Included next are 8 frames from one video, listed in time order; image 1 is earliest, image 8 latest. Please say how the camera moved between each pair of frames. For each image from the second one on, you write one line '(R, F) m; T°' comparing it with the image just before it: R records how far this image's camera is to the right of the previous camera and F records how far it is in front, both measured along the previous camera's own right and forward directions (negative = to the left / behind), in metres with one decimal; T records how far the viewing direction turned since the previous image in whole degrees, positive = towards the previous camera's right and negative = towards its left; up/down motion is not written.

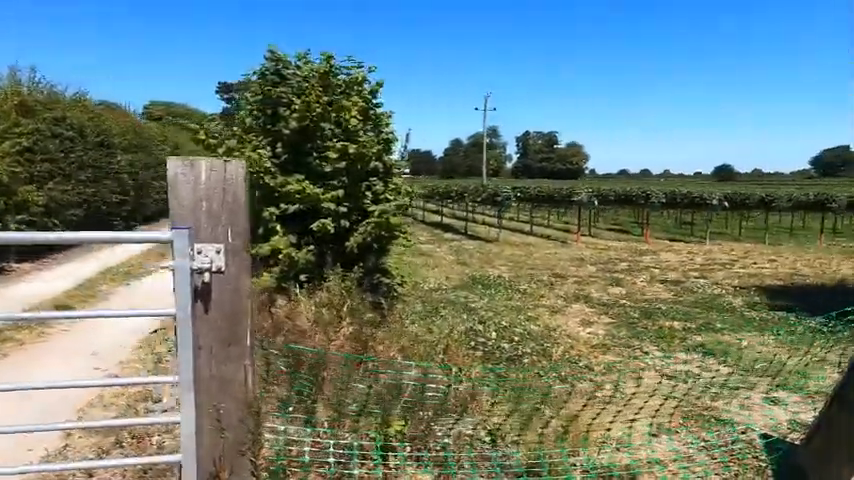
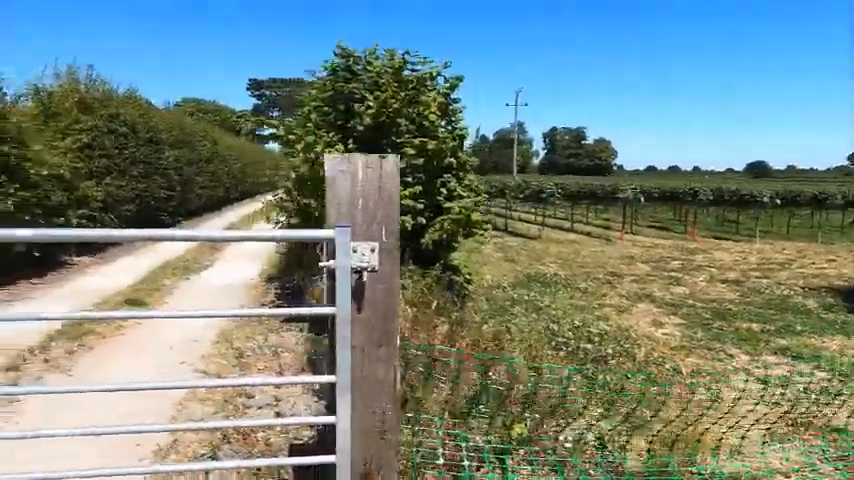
(-0.7, +0.1) m; -2°
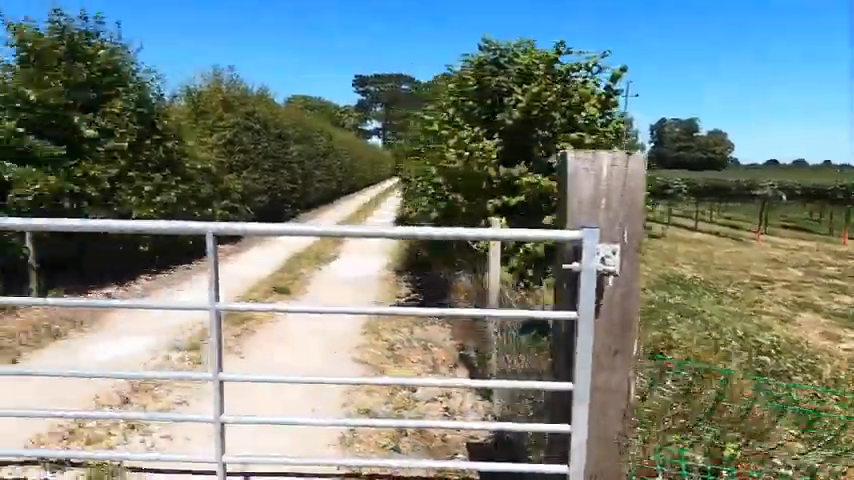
(-0.7, +0.1) m; -10°
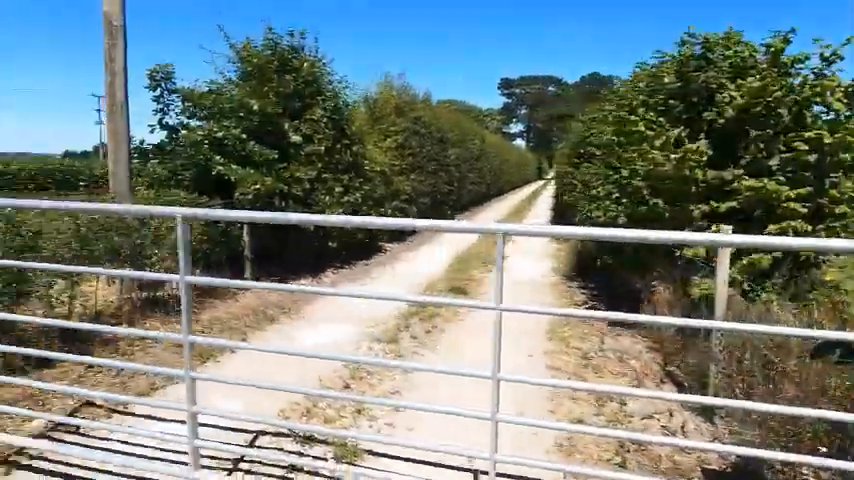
(-0.7, 0.0) m; -14°
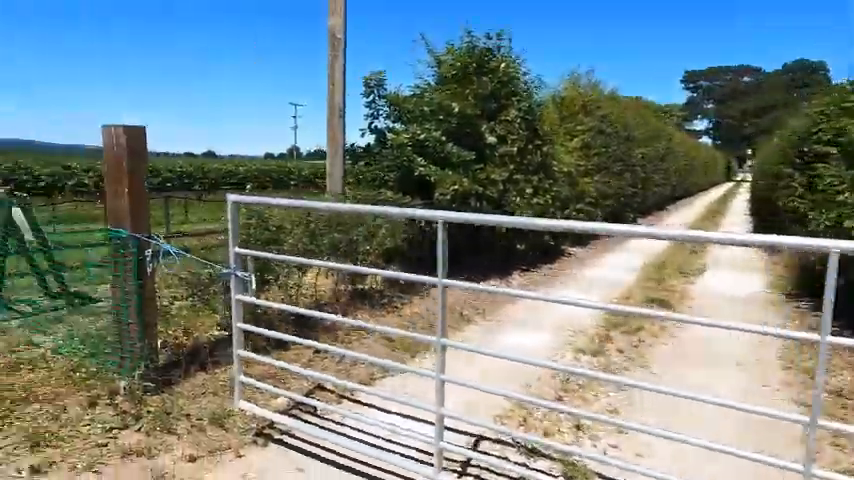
(-0.5, +0.1) m; -17°
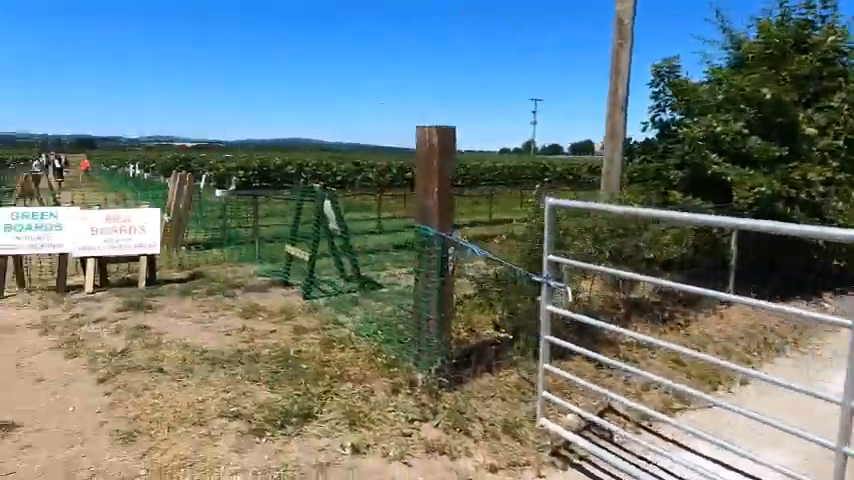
(-0.6, +0.2) m; -23°
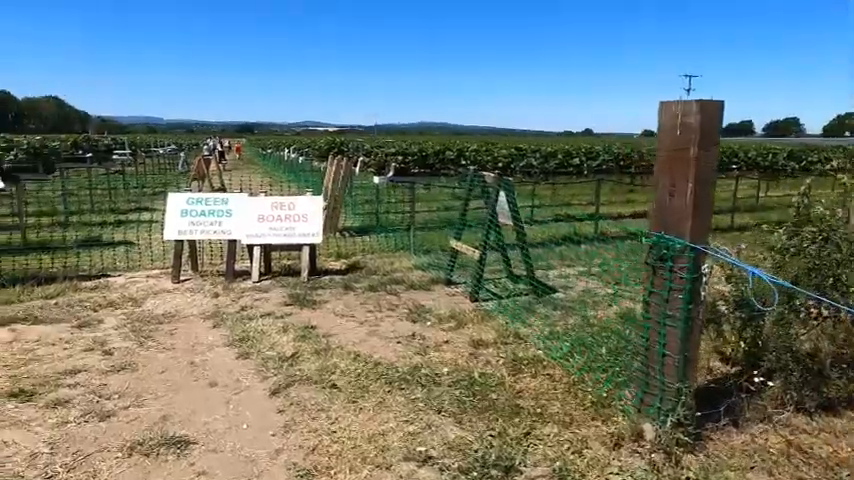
(-0.7, +0.9) m; -13°
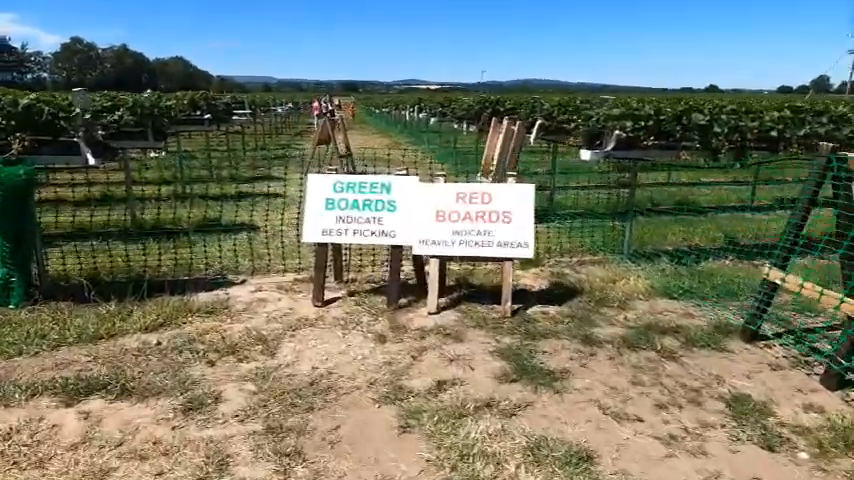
(-1.6, +2.7) m; -10°
